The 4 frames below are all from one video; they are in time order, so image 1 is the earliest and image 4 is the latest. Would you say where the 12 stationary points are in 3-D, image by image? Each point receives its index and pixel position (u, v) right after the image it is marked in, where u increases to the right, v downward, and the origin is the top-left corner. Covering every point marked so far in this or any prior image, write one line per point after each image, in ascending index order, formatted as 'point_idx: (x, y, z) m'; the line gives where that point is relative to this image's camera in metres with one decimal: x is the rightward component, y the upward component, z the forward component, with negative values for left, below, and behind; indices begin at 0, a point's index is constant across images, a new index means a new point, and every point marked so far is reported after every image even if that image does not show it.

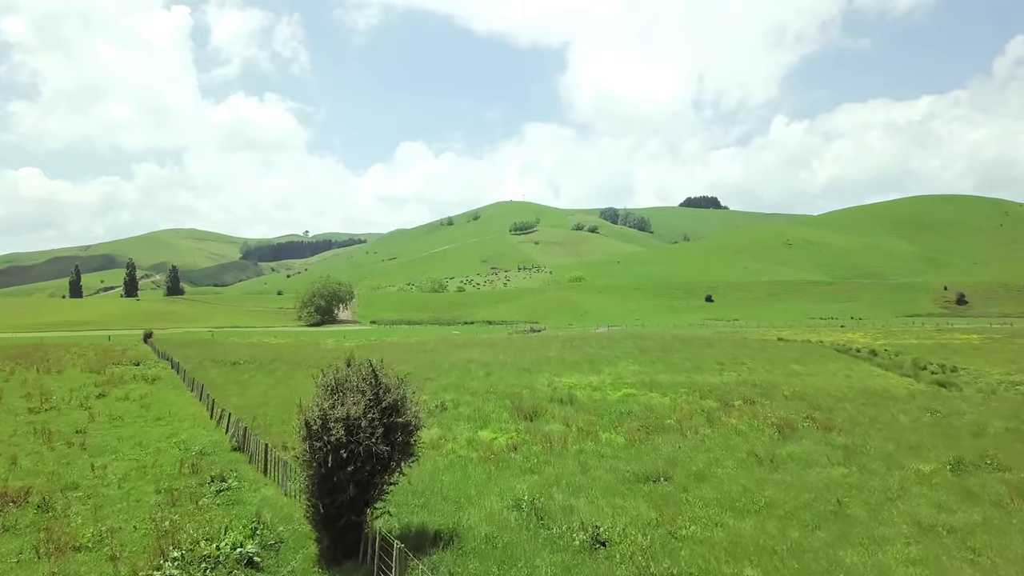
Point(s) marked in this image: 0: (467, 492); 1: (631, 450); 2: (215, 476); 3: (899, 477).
0: (-1.3, -6.1, +15.3) m
1: (+4.4, -6.0, +19.3) m
2: (-9.5, -6.0, +16.7) m
3: (+11.5, -5.6, +15.6) m
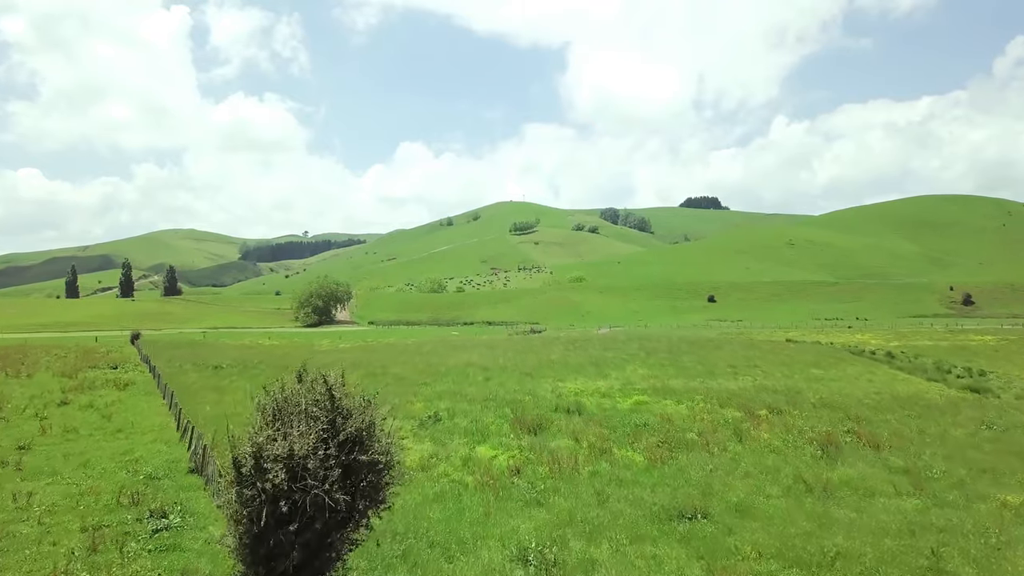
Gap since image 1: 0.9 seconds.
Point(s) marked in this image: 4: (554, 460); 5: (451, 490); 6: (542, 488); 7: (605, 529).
0: (-1.3, -5.9, +12.5) m
1: (+4.4, -5.8, +16.5) m
2: (-9.4, -5.9, +13.9) m
3: (+11.6, -5.5, +12.8) m
4: (+1.5, -5.9, +18.2) m
5: (-1.8, -6.0, +15.6) m
6: (+0.9, -5.9, +15.4) m
7: (+2.2, -5.6, +12.3) m
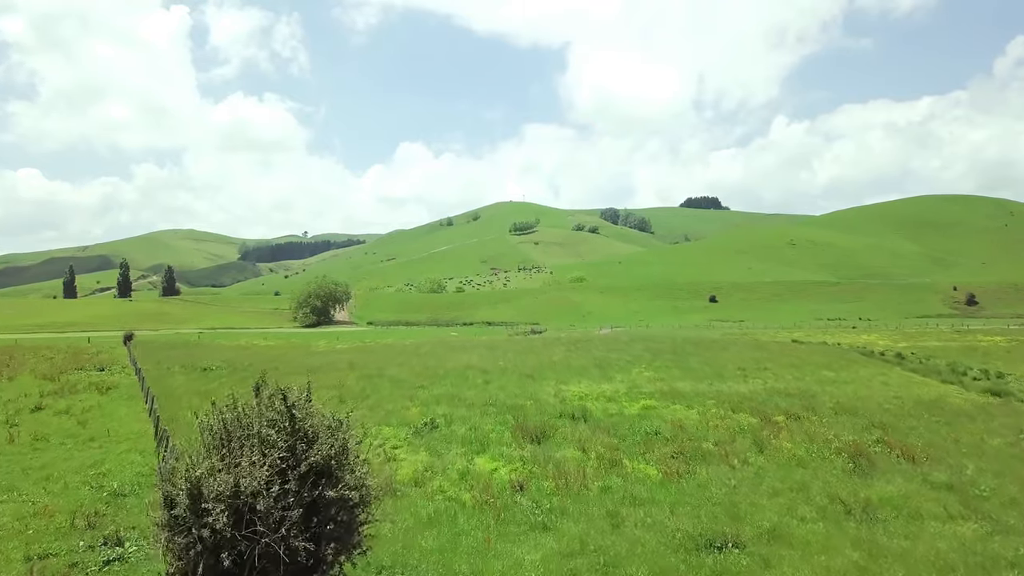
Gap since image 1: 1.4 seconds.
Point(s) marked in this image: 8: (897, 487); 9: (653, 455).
0: (-1.2, -5.8, +10.9) m
1: (+4.5, -5.7, +14.9) m
2: (-9.3, -5.8, +12.3) m
3: (+11.7, -5.4, +11.2) m
4: (+1.5, -5.9, +16.6) m
5: (-1.7, -5.9, +14.0) m
6: (+1.0, -5.8, +13.9) m
7: (+2.2, -5.6, +10.7) m
8: (+10.7, -5.5, +14.6) m
9: (+5.0, -5.9, +18.4) m
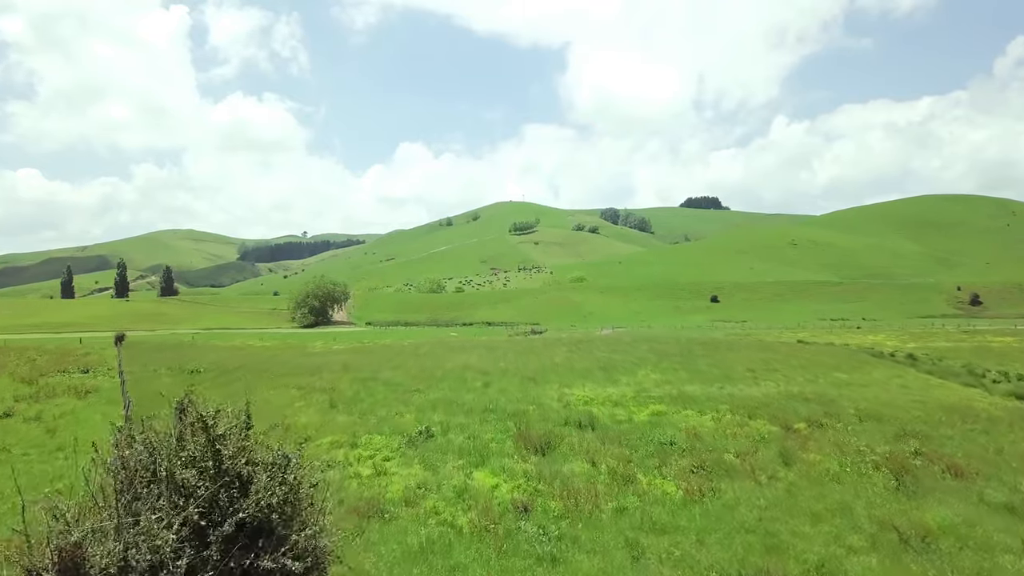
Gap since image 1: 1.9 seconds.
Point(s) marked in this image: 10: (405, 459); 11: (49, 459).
0: (-1.1, -5.7, +9.2) m
1: (+4.6, -5.6, +13.2) m
2: (-9.2, -5.7, +10.5) m
3: (+11.7, -5.3, +9.4) m
4: (+1.6, -5.8, +14.8) m
5: (-1.7, -5.8, +12.2) m
6: (+1.0, -5.7, +12.1) m
7: (+2.3, -5.5, +9.0) m
8: (+10.8, -5.4, +12.9) m
9: (+5.0, -5.8, +16.7) m
10: (-3.9, -6.2, +19.1) m
11: (-17.4, -6.4, +19.8) m
